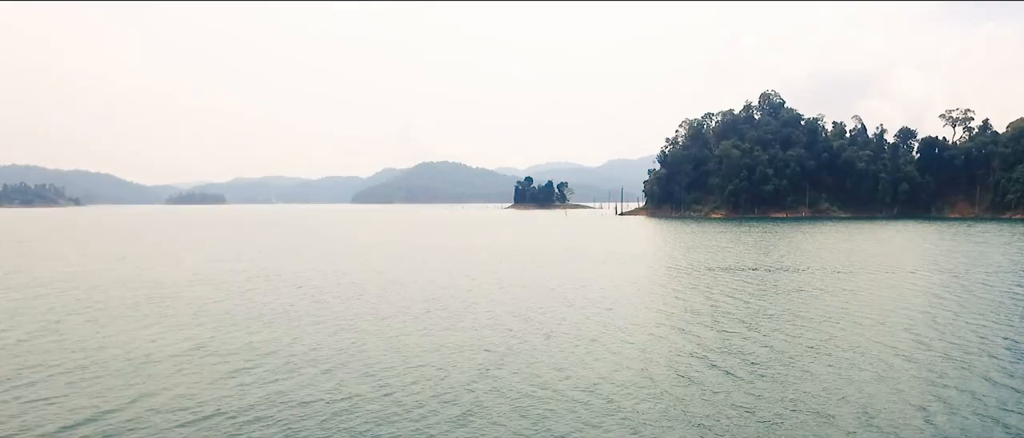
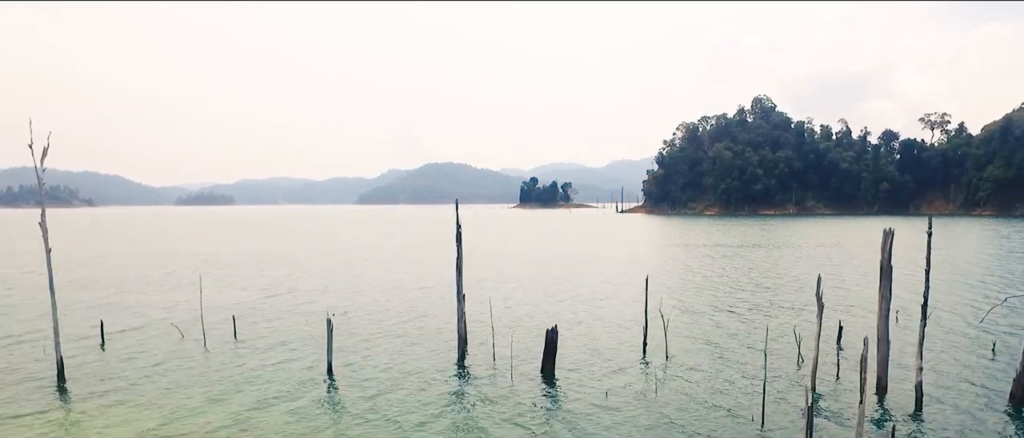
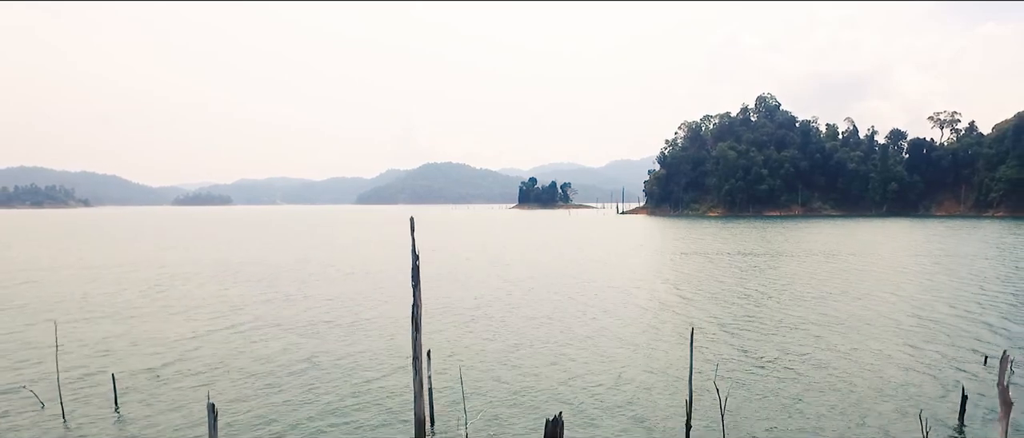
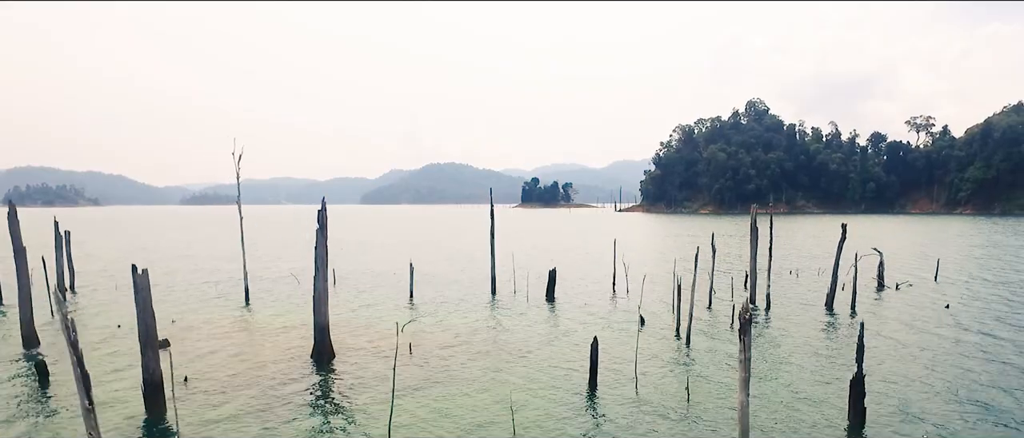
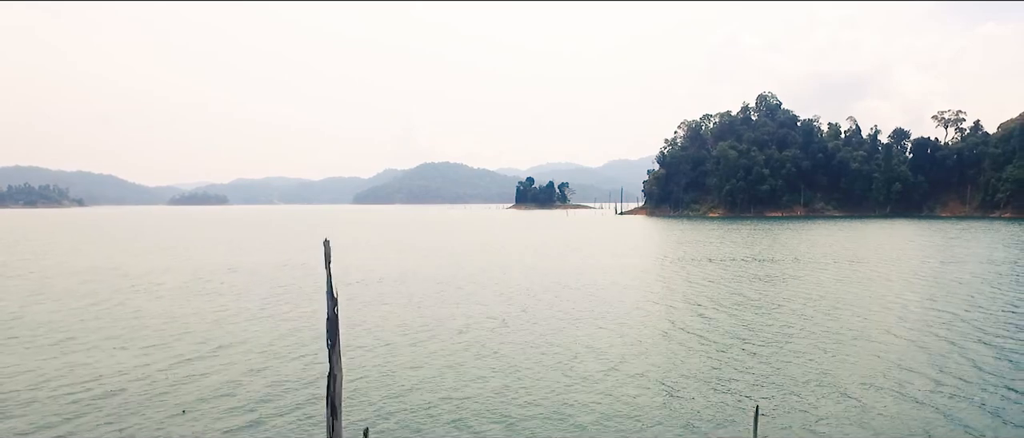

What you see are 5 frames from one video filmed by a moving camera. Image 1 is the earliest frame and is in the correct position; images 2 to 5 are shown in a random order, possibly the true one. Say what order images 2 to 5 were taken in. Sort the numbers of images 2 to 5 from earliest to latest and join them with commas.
5, 3, 2, 4
